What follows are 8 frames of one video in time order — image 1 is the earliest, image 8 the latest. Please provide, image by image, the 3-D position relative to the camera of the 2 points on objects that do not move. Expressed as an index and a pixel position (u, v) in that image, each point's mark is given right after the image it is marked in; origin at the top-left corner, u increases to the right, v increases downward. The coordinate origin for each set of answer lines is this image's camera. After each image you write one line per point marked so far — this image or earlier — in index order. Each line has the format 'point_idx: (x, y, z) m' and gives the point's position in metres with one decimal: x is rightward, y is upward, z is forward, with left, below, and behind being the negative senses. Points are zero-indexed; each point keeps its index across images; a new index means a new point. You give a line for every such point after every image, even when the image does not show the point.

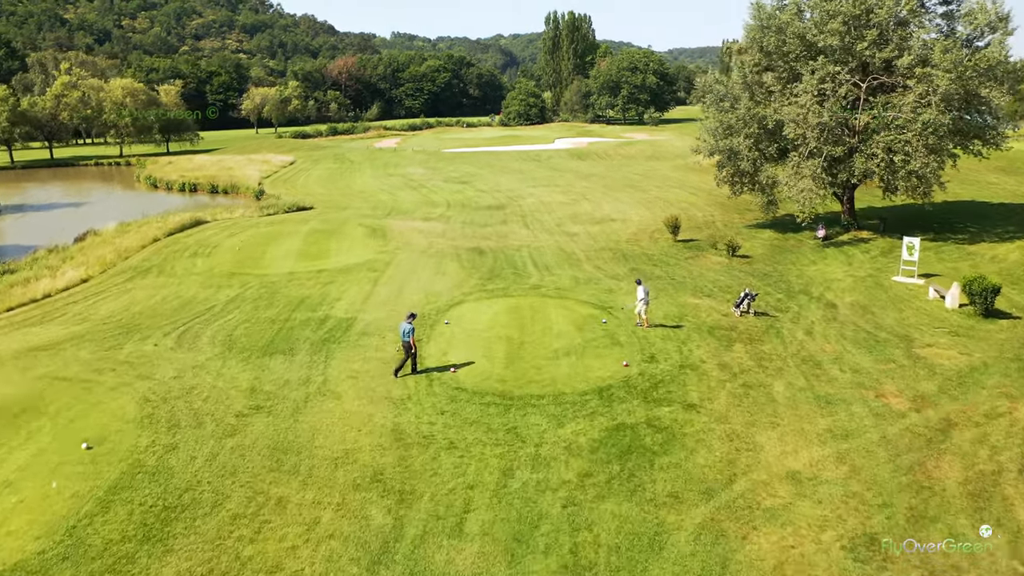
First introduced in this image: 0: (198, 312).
0: (-6.2, -0.5, +16.2) m
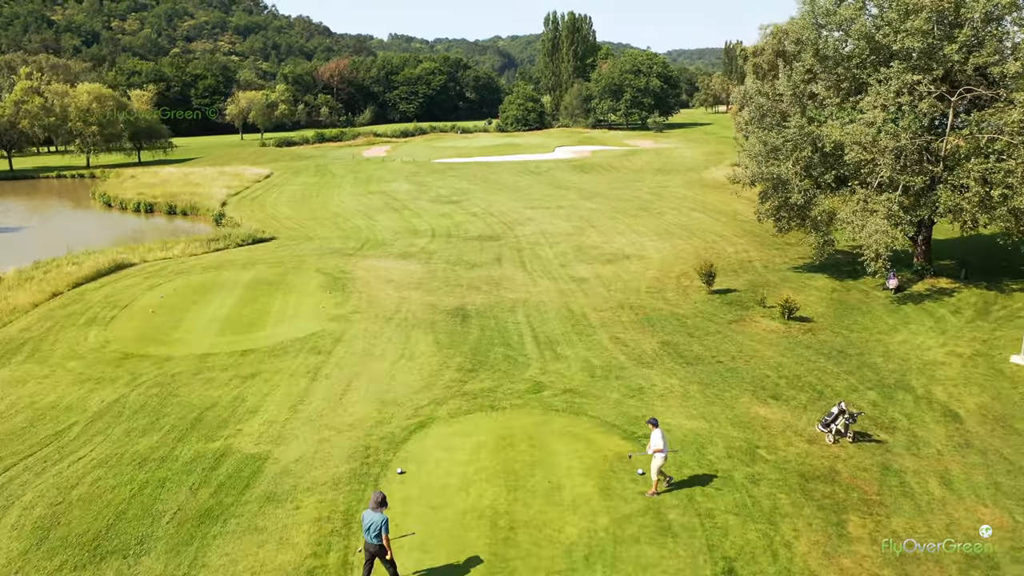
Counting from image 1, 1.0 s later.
0: (-6.4, -2.0, +11.1) m
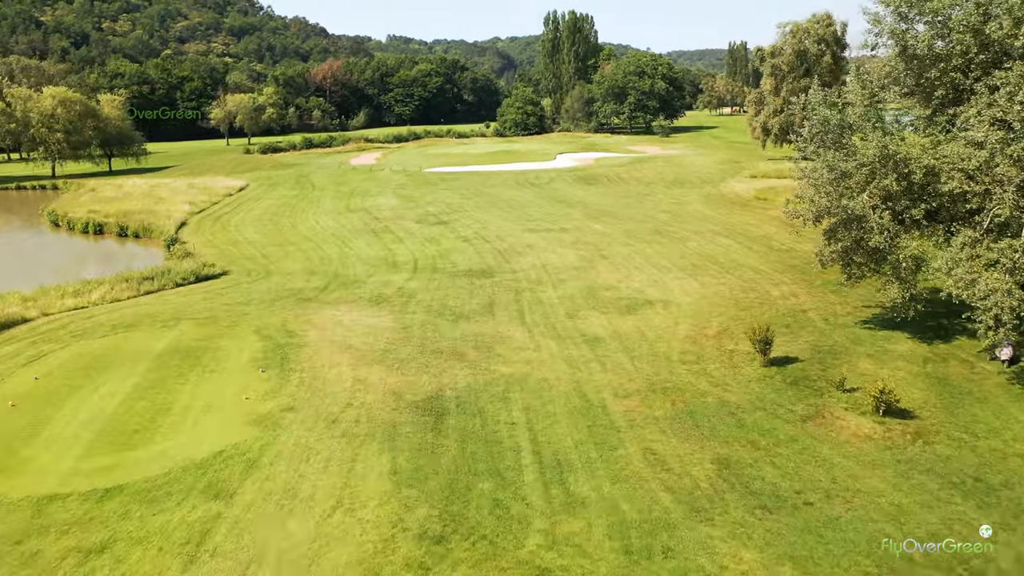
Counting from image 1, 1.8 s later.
0: (-6.5, -3.4, +6.4) m
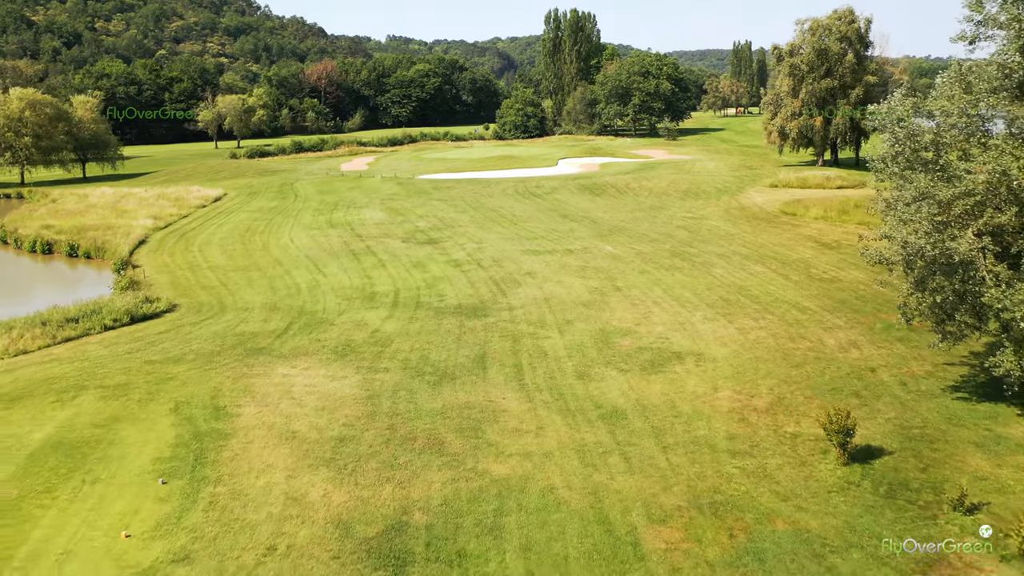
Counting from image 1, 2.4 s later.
0: (-6.6, -4.4, +2.5) m
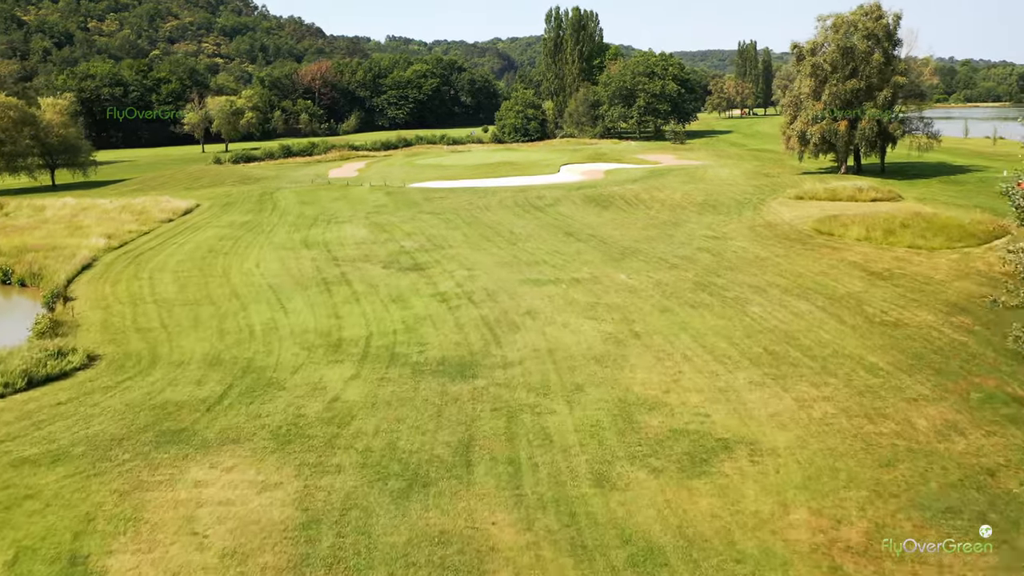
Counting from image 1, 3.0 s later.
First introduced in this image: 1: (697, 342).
0: (-6.7, -5.4, -1.6) m
1: (+4.1, -1.2, +18.1) m
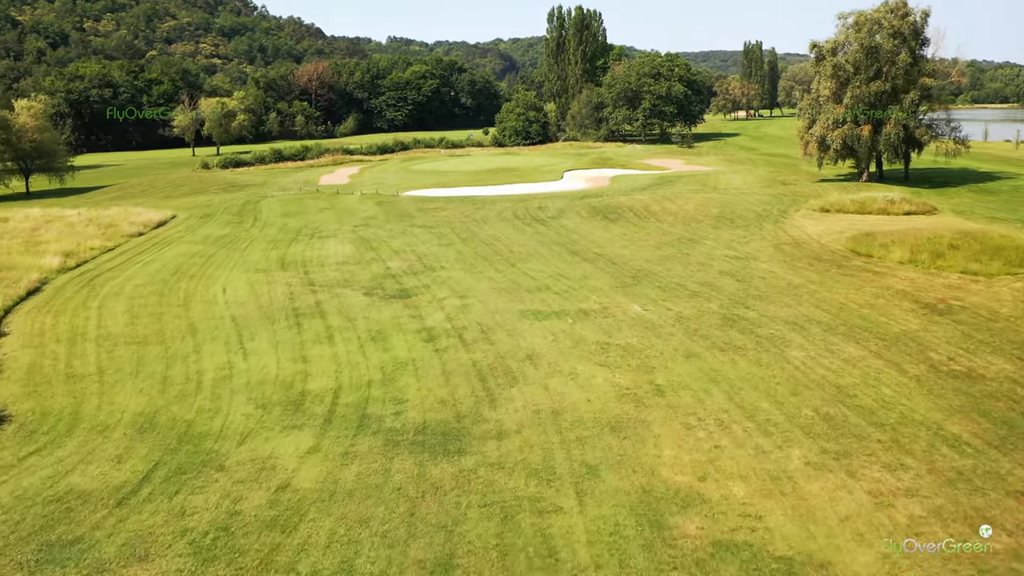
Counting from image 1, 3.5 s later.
0: (-6.8, -6.3, -4.7) m
1: (+4.1, -2.0, +15.0) m
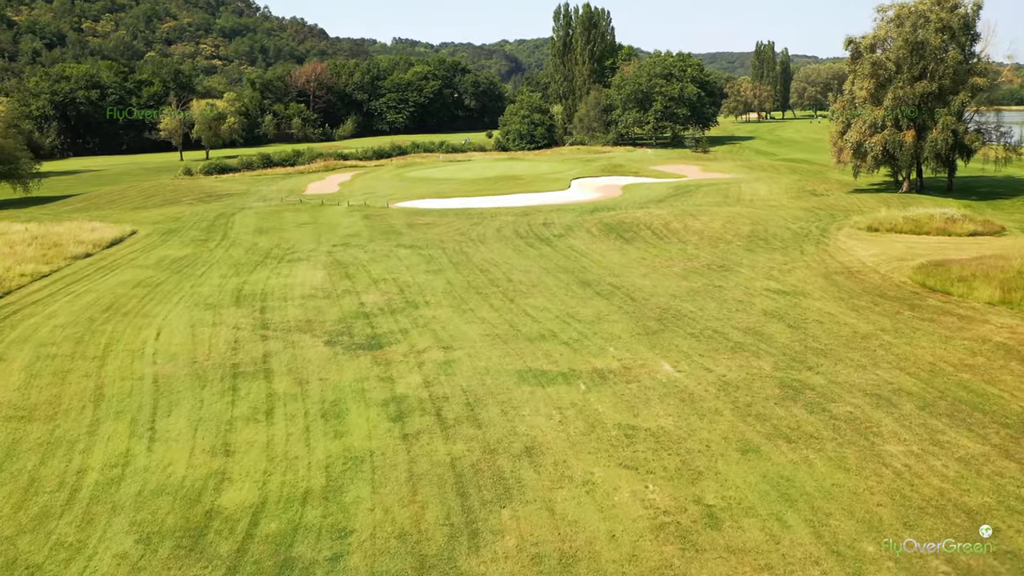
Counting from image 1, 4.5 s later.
0: (-7.1, -7.3, -9.3) m
1: (+3.9, -3.1, +10.3) m
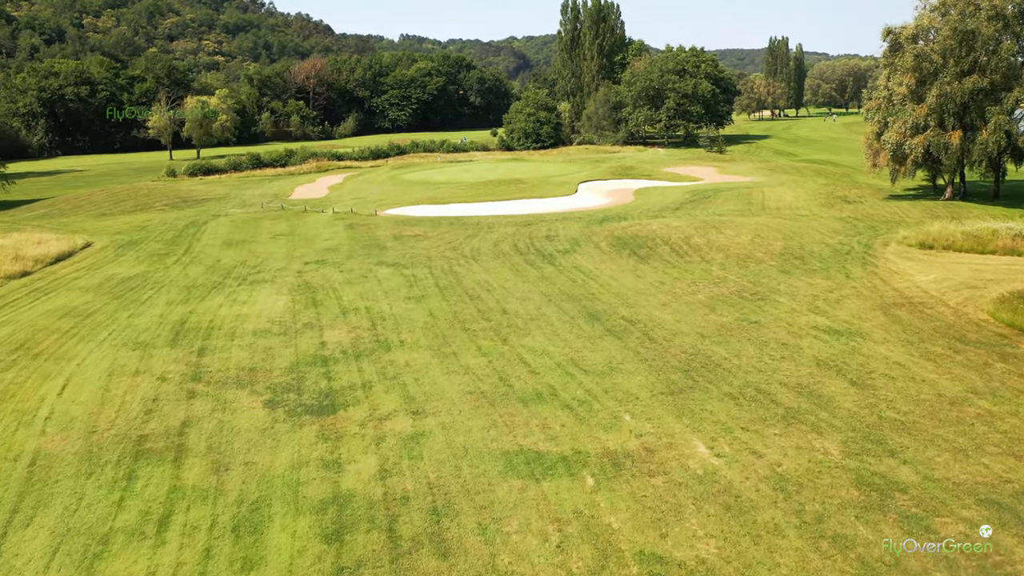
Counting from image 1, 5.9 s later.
0: (-7.6, -8.3, -13.3) m
1: (+3.6, -4.1, +6.2) m
